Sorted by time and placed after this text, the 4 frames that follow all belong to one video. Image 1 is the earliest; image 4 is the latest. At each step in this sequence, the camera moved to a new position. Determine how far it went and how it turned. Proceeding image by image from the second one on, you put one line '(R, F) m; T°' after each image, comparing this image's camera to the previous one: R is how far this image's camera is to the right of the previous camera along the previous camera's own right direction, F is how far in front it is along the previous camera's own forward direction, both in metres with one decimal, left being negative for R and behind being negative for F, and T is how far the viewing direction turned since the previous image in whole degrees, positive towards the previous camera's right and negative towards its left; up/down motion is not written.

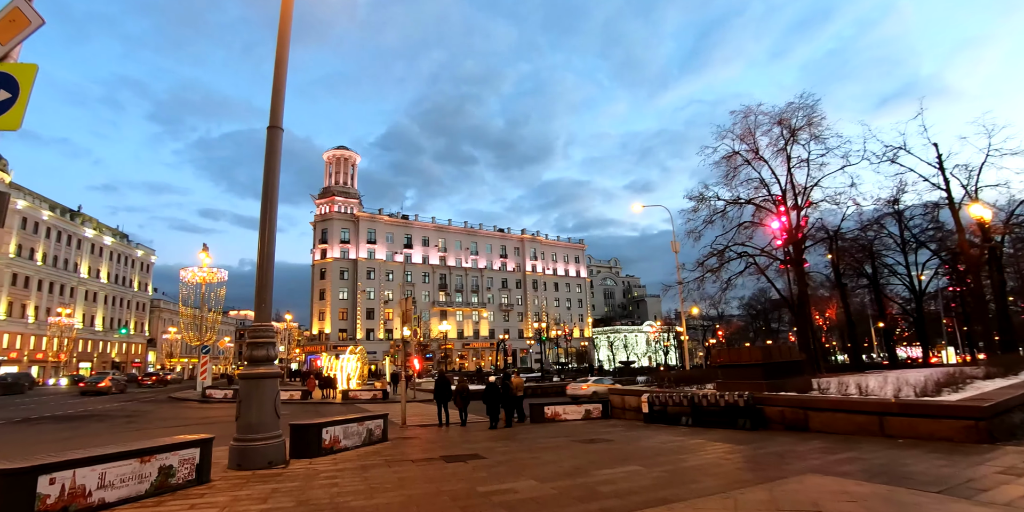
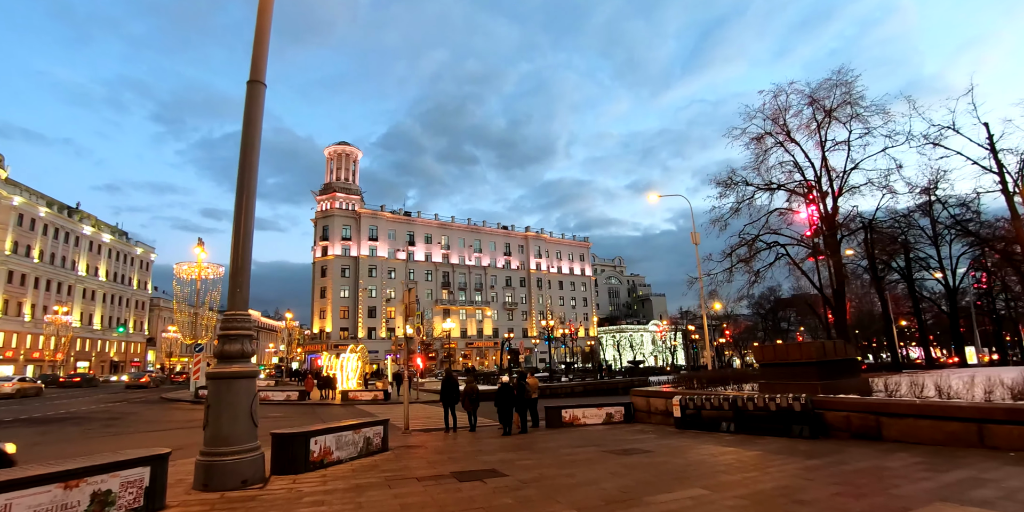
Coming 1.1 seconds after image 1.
(-0.4, +1.7) m; 0°
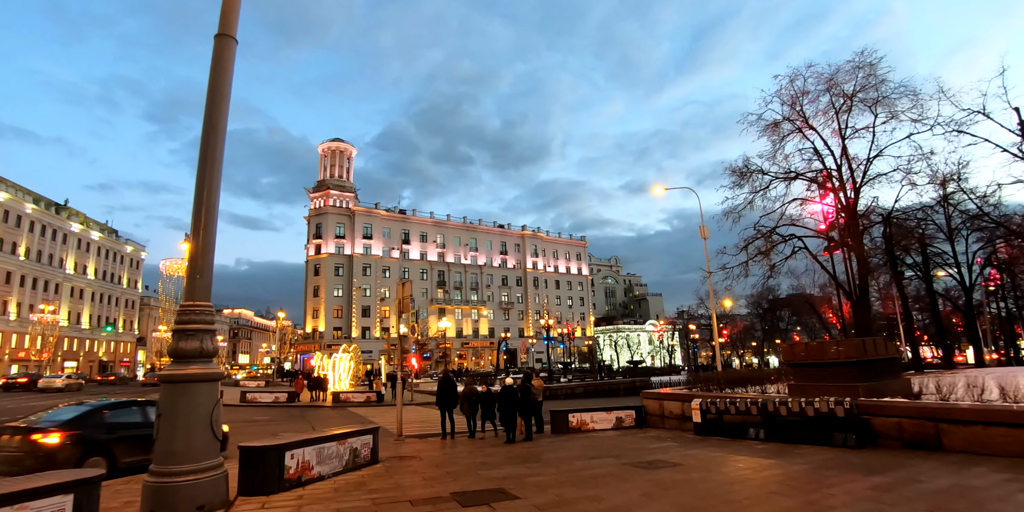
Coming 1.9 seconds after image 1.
(-0.2, +1.3) m; +1°
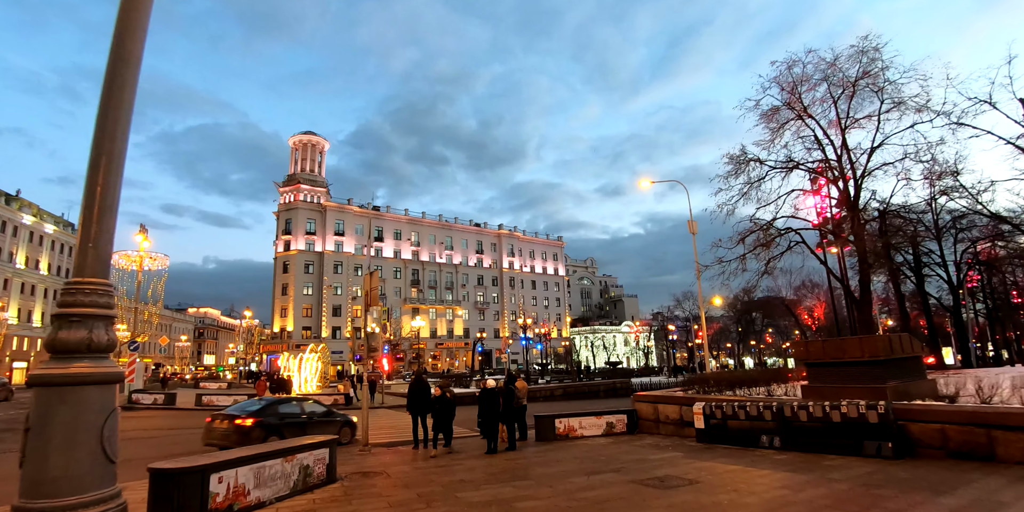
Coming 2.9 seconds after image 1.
(-0.2, +1.5) m; +3°
